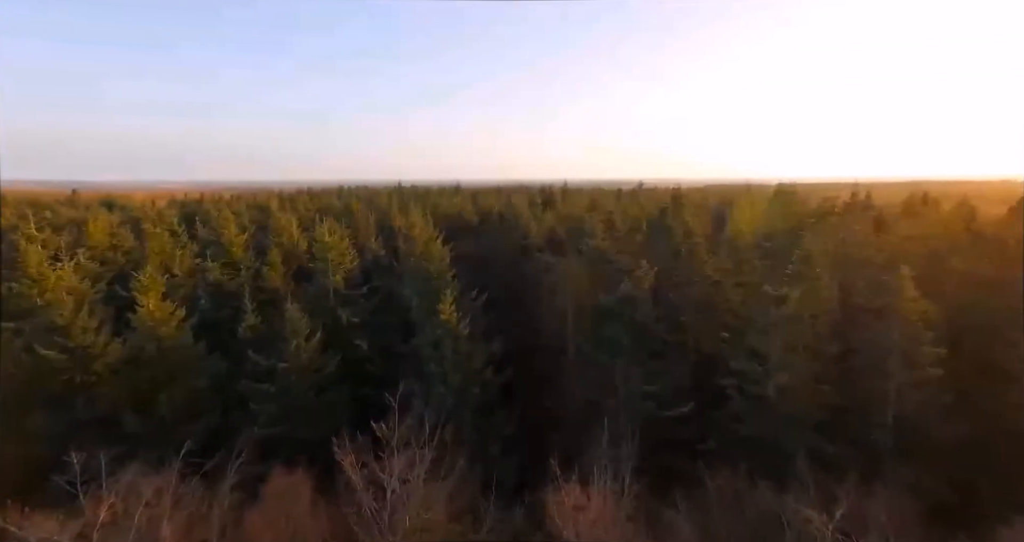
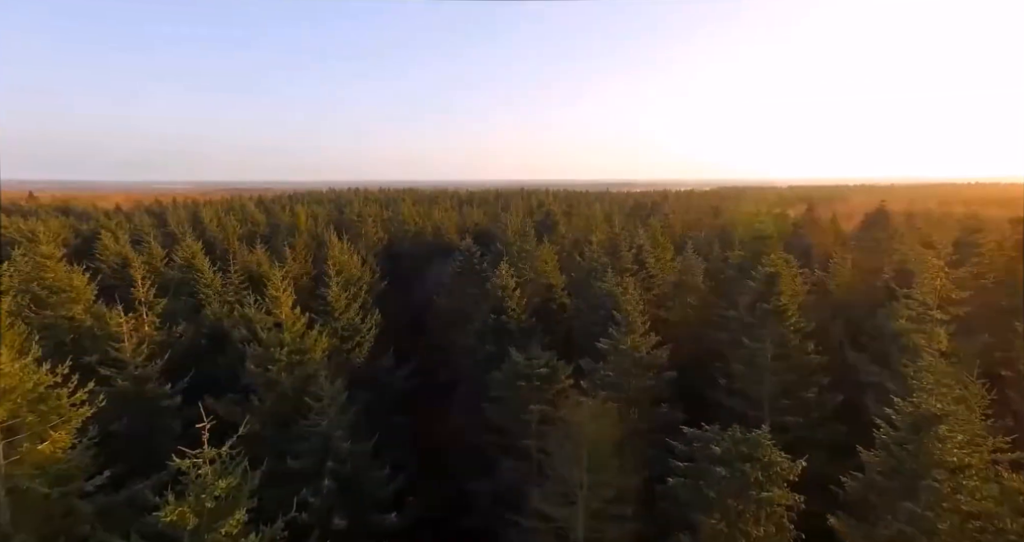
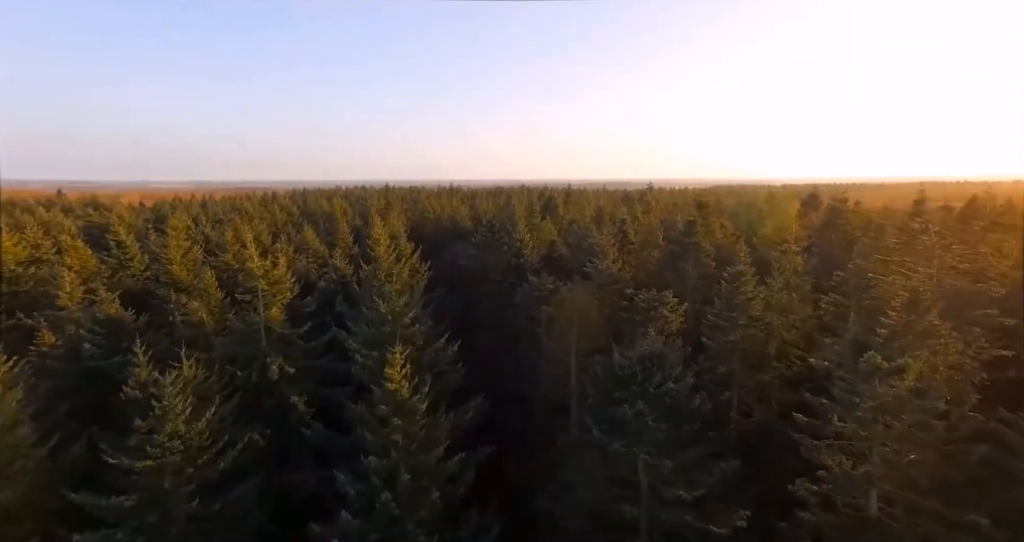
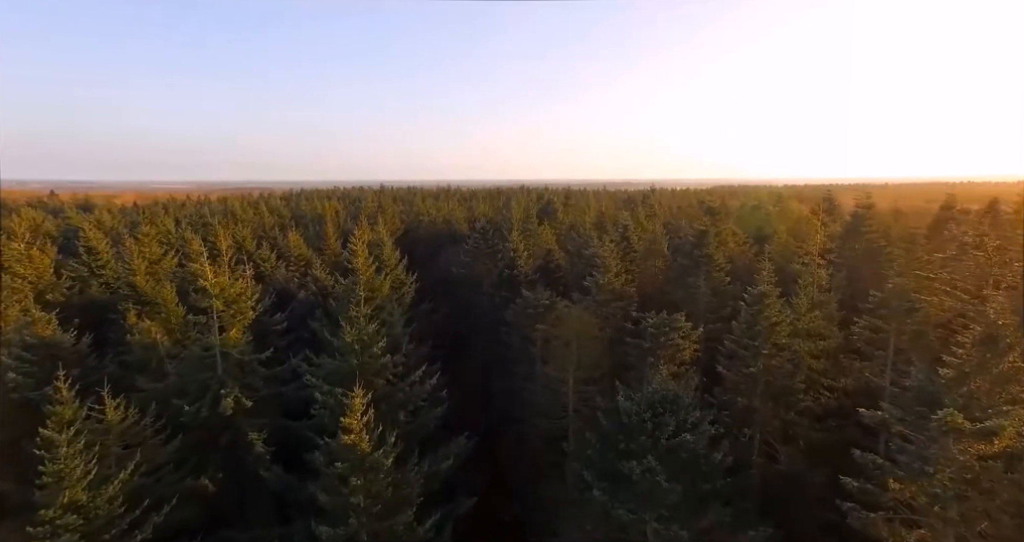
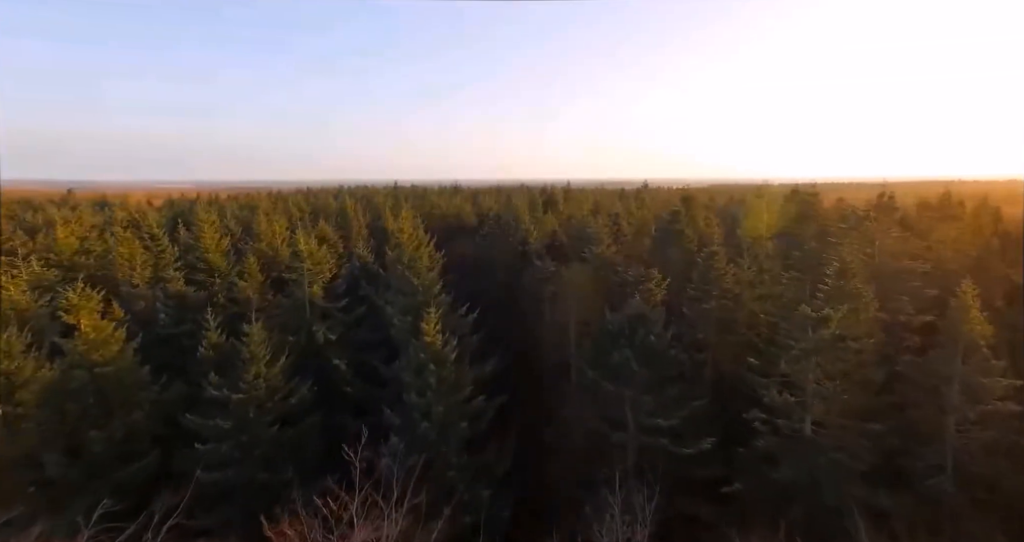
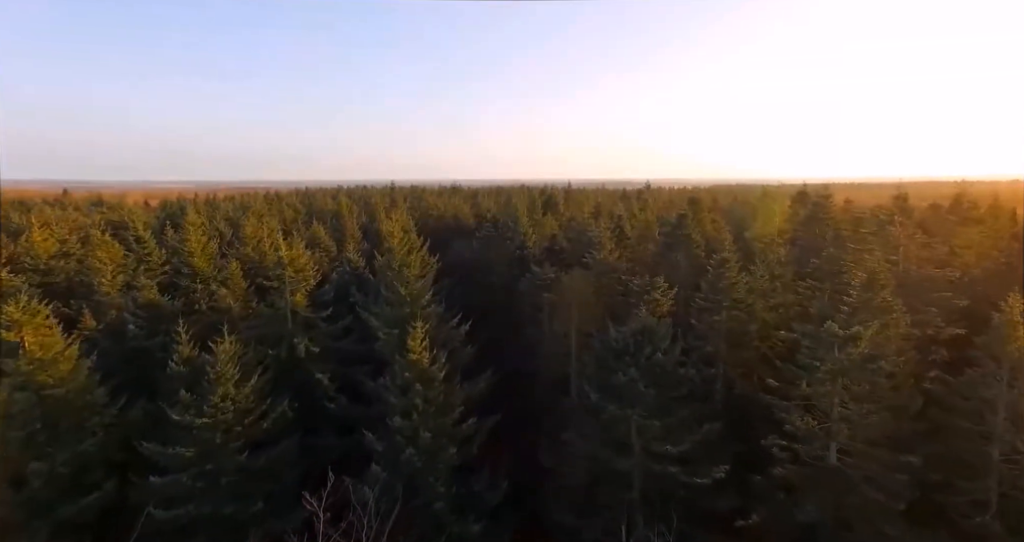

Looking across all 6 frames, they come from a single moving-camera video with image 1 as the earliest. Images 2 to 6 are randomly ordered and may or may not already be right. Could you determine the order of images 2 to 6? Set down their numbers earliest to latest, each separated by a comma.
5, 6, 3, 4, 2
